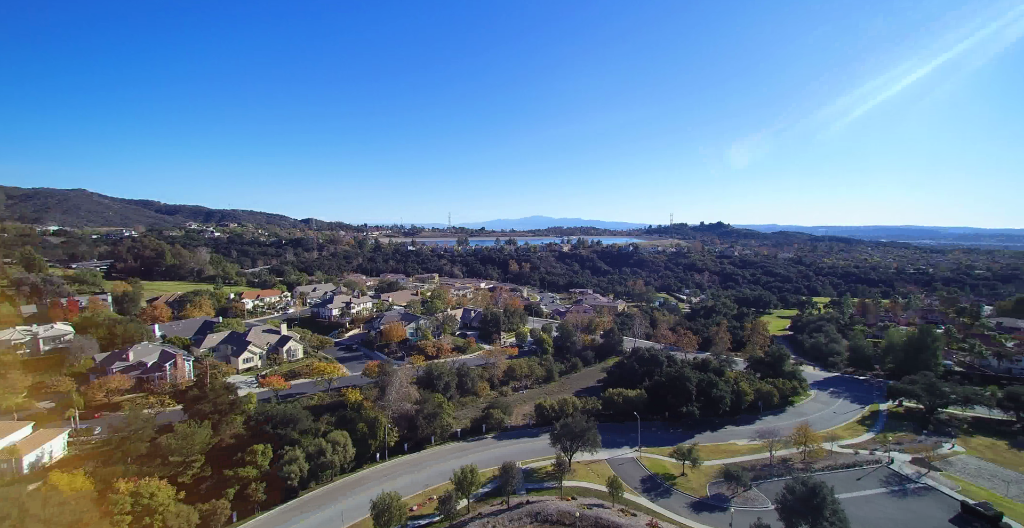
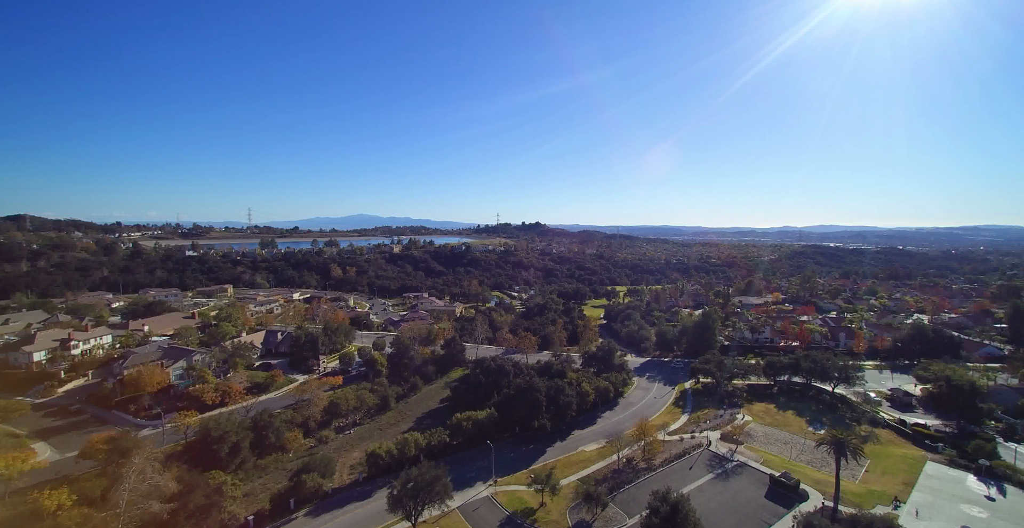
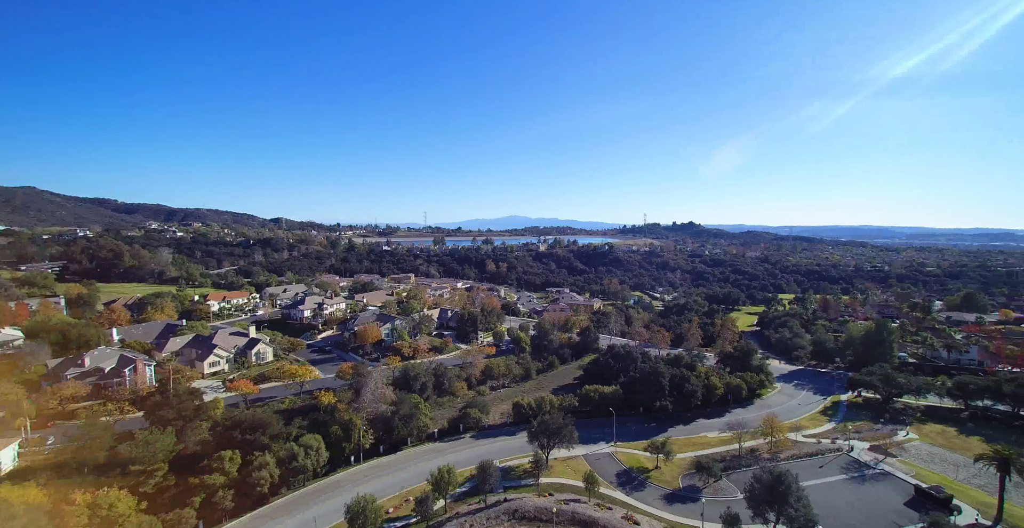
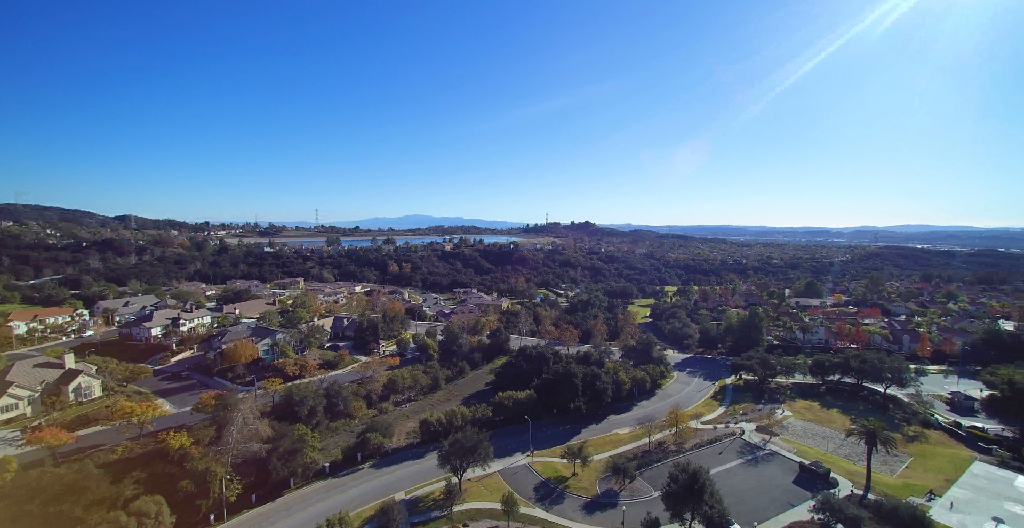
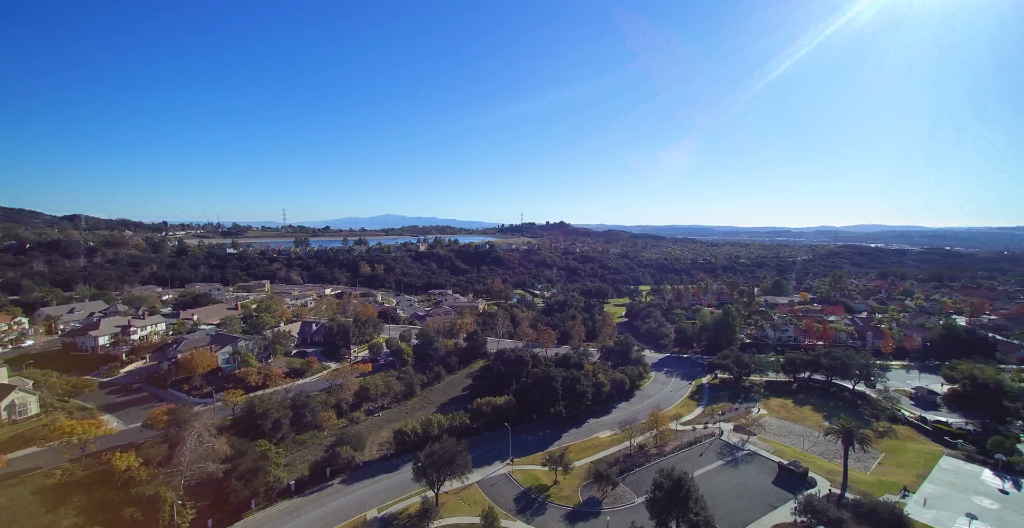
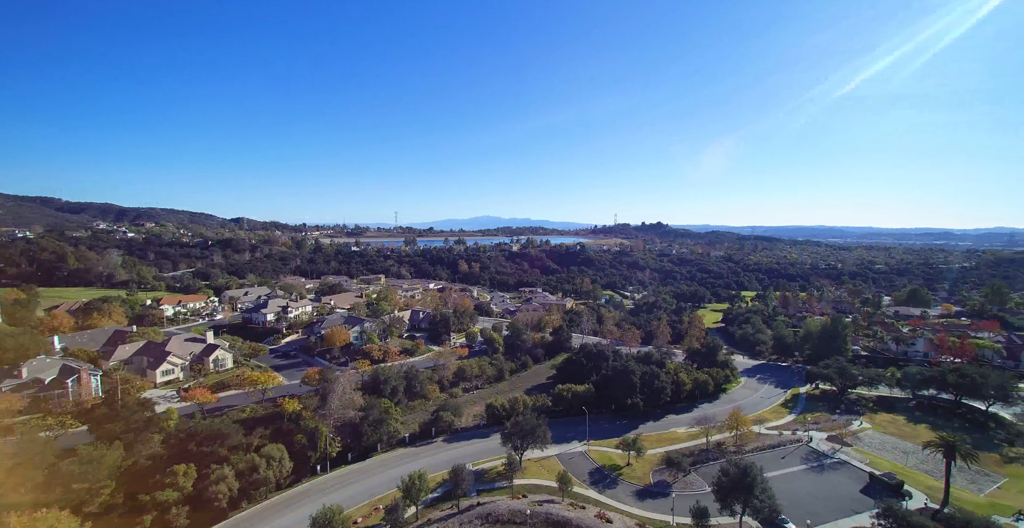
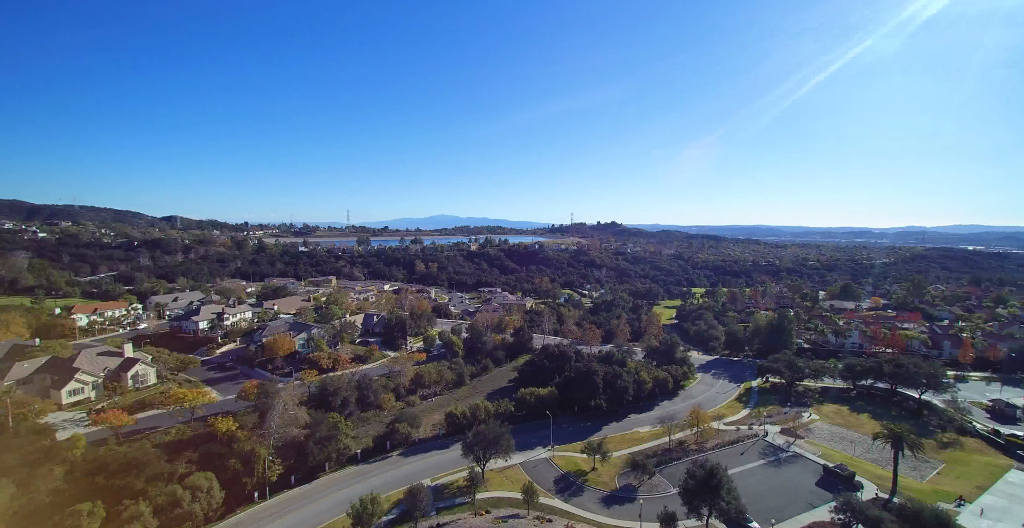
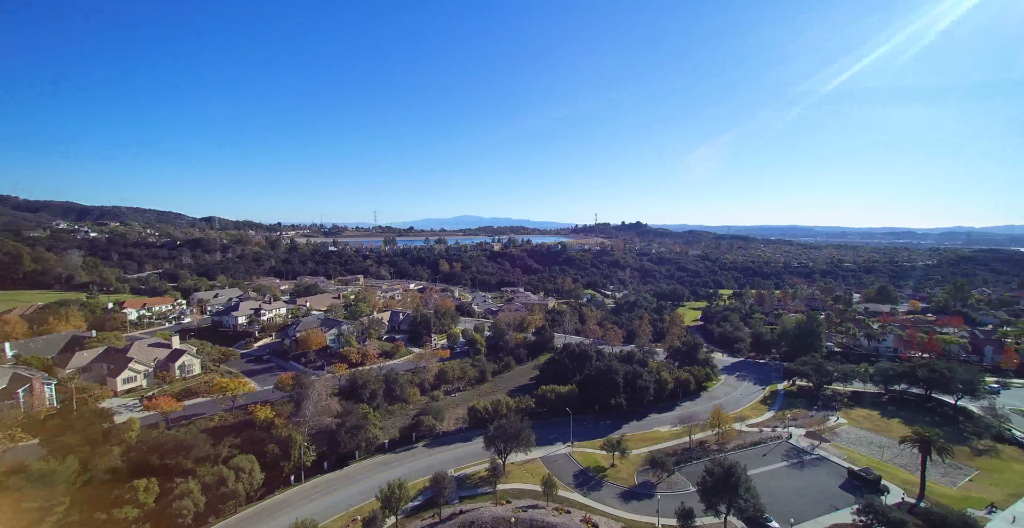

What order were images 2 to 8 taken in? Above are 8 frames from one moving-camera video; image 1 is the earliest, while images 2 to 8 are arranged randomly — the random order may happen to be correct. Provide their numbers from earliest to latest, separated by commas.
3, 6, 8, 7, 4, 5, 2
